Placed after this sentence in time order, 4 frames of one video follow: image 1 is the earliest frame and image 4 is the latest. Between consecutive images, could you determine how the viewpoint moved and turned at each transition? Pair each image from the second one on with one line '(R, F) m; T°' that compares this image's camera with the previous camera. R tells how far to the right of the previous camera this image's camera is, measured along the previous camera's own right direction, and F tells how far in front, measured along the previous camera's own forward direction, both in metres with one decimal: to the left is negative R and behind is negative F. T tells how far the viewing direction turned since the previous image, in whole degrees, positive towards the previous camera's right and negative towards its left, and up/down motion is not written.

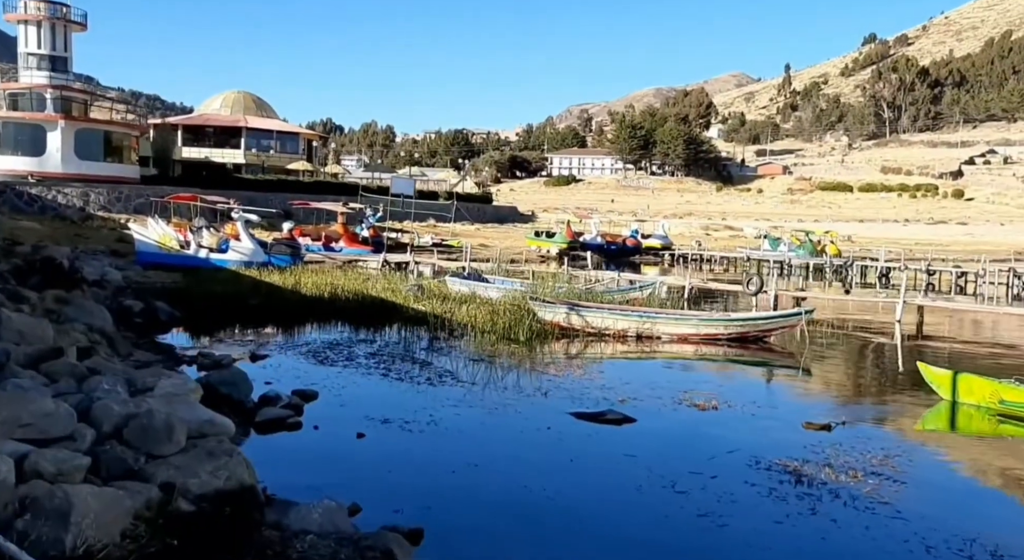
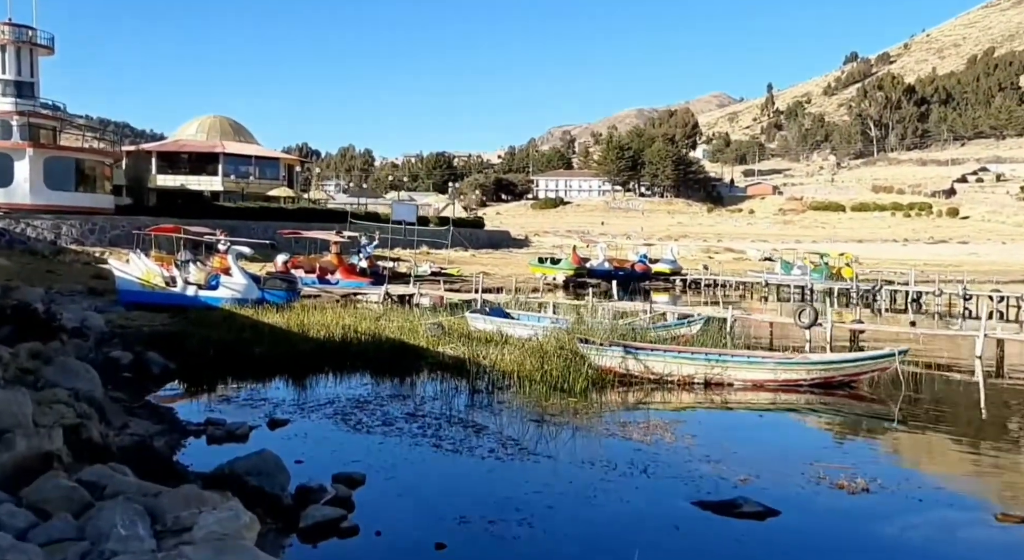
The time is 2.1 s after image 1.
(-1.3, +2.4) m; +1°
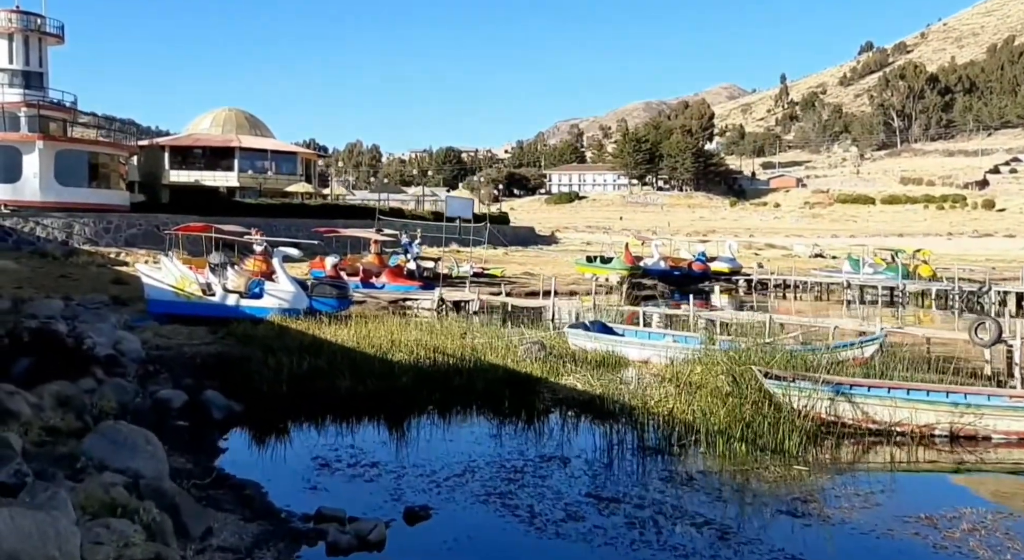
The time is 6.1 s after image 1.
(-2.6, +4.1) m; 0°
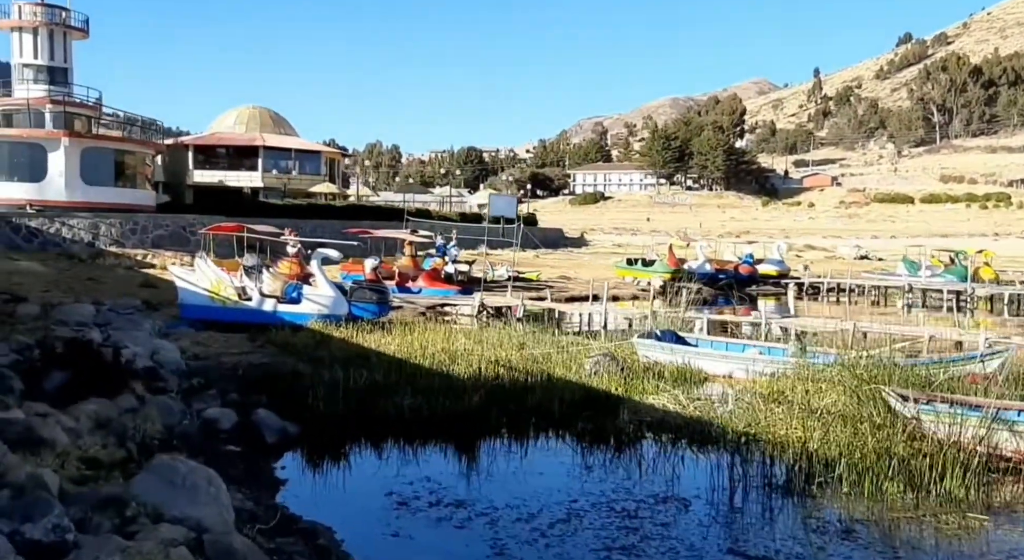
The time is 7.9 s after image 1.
(-1.0, +1.7) m; -1°
